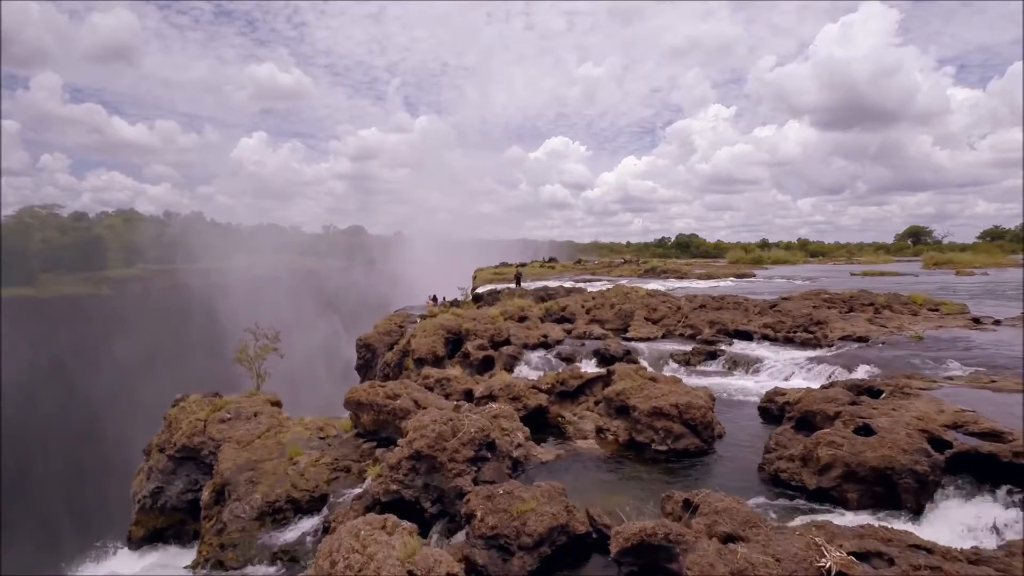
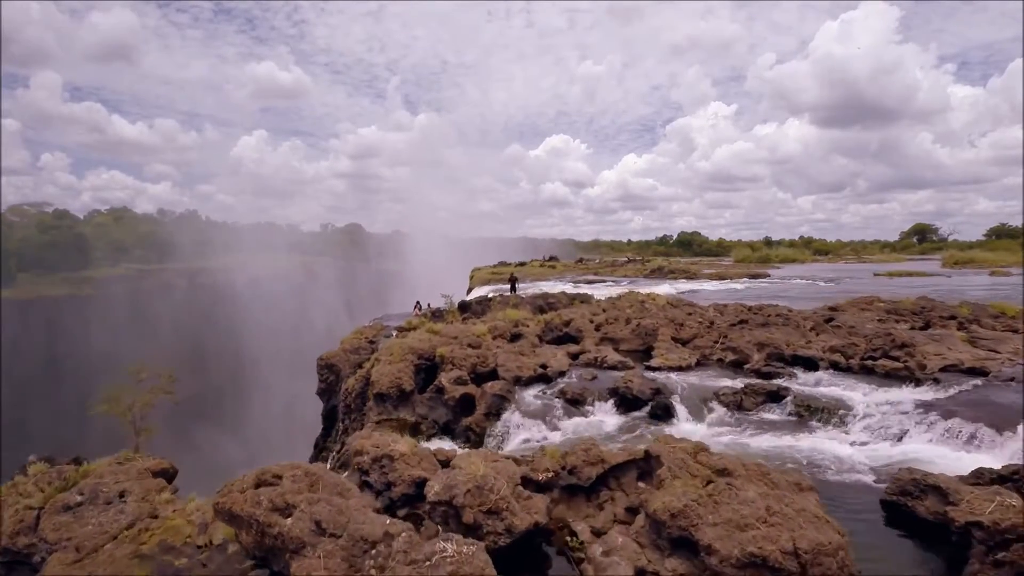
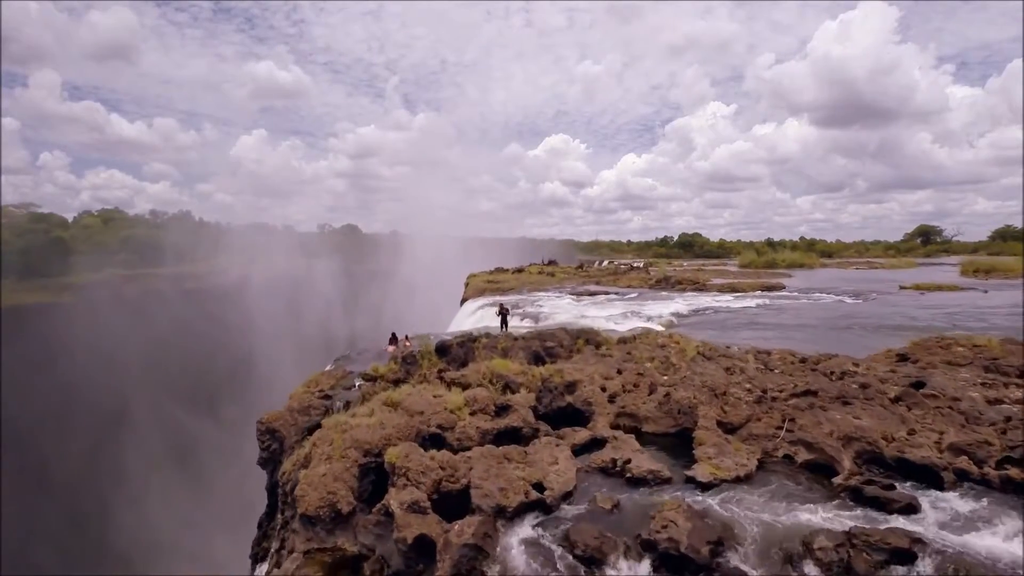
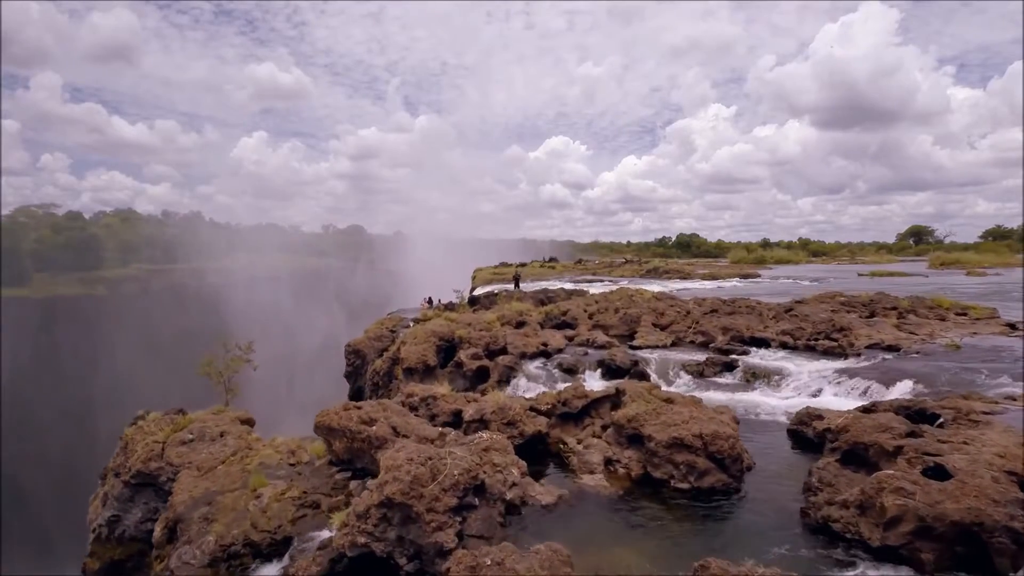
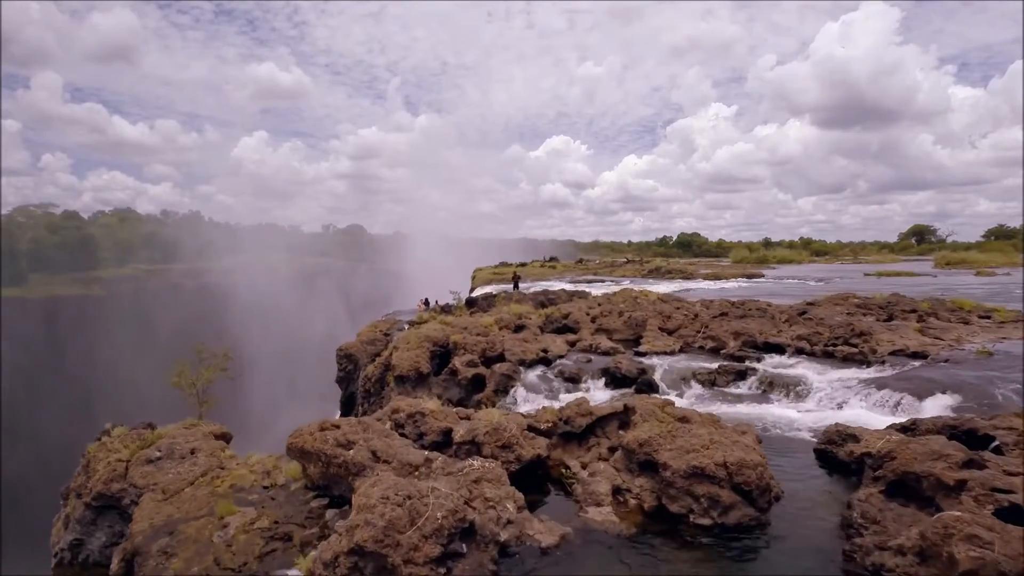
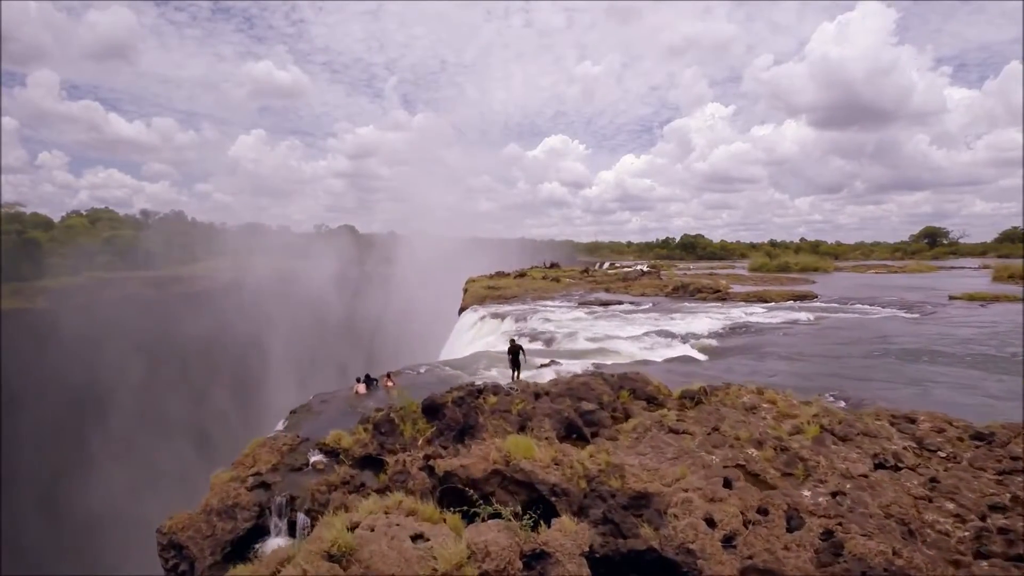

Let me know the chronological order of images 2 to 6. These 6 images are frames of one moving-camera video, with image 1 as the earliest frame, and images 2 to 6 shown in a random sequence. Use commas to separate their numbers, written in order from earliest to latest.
4, 5, 2, 3, 6
